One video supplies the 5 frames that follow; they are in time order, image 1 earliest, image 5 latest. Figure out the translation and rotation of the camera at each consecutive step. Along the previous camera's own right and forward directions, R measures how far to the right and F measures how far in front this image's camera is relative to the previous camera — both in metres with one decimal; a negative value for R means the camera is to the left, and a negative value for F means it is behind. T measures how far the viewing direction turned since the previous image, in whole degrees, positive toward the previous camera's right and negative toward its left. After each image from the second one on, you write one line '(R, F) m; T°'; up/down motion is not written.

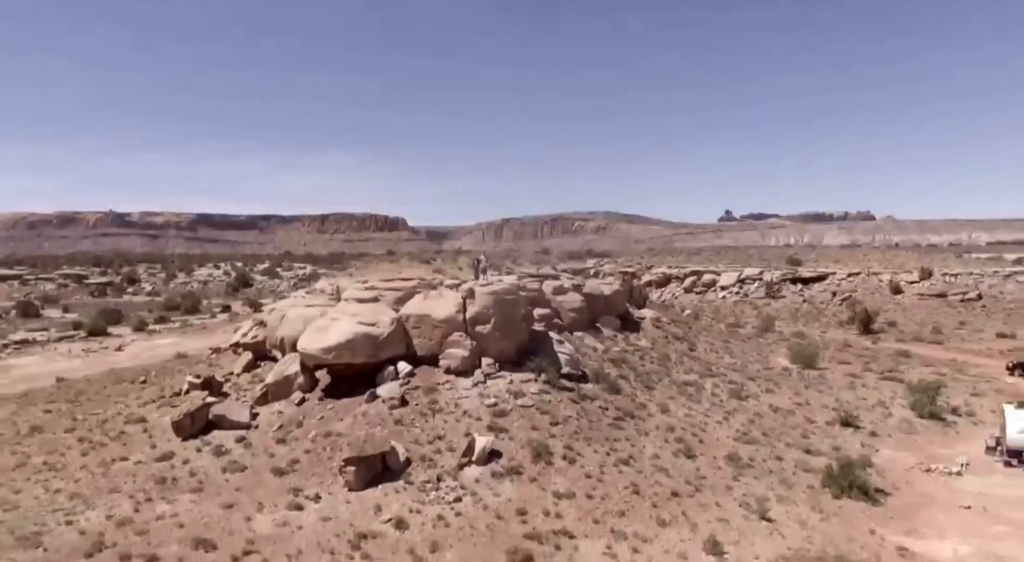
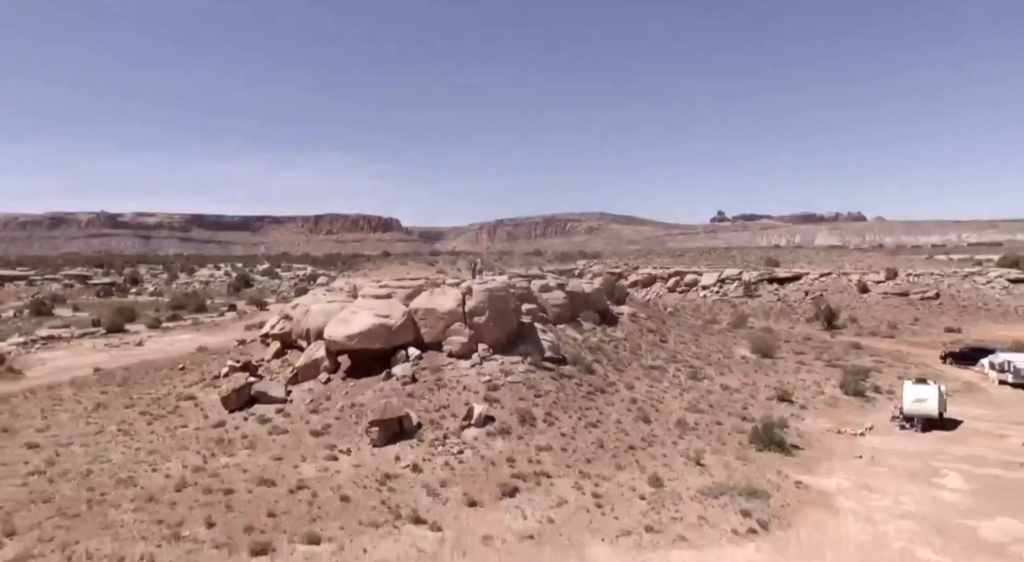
(+0.1, -3.4) m; +1°
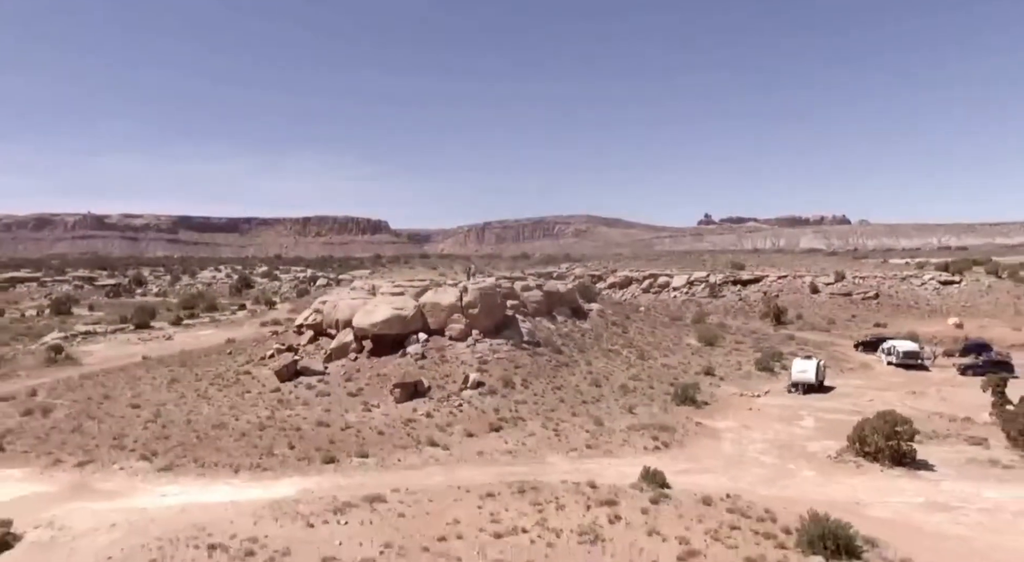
(+0.1, -6.0) m; +1°
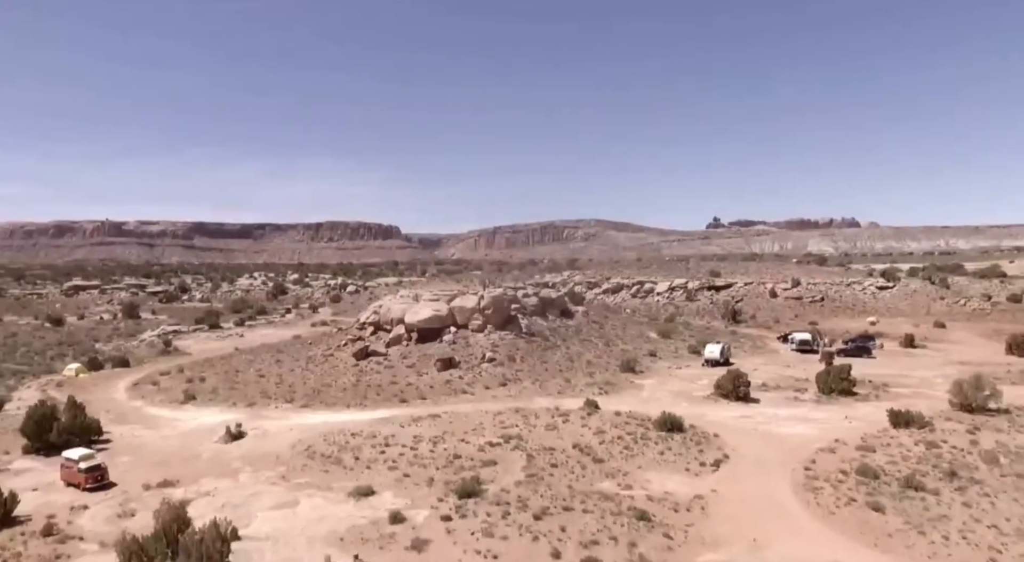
(+0.4, -11.7) m; -1°
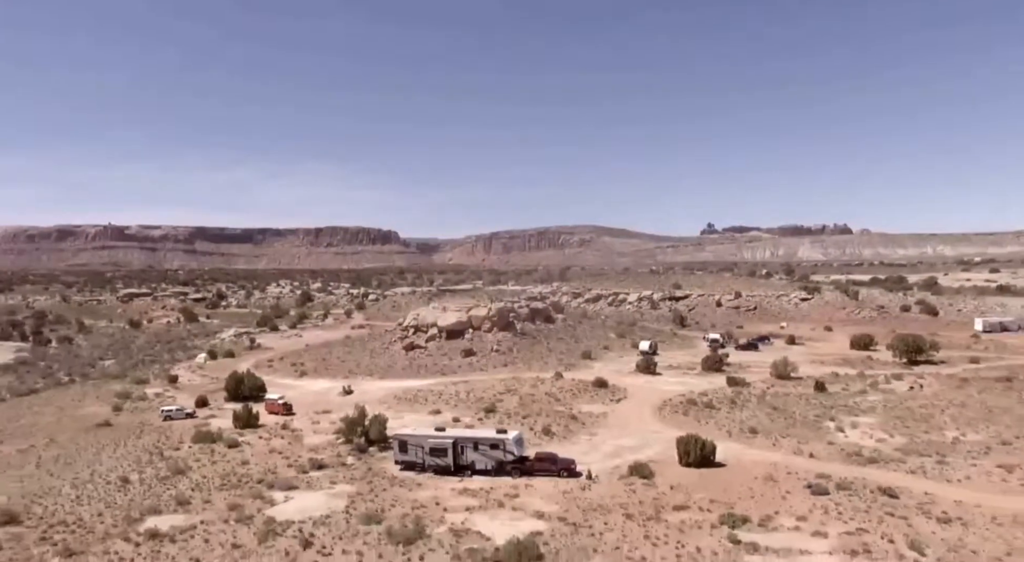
(-0.2, -17.8) m; 0°
